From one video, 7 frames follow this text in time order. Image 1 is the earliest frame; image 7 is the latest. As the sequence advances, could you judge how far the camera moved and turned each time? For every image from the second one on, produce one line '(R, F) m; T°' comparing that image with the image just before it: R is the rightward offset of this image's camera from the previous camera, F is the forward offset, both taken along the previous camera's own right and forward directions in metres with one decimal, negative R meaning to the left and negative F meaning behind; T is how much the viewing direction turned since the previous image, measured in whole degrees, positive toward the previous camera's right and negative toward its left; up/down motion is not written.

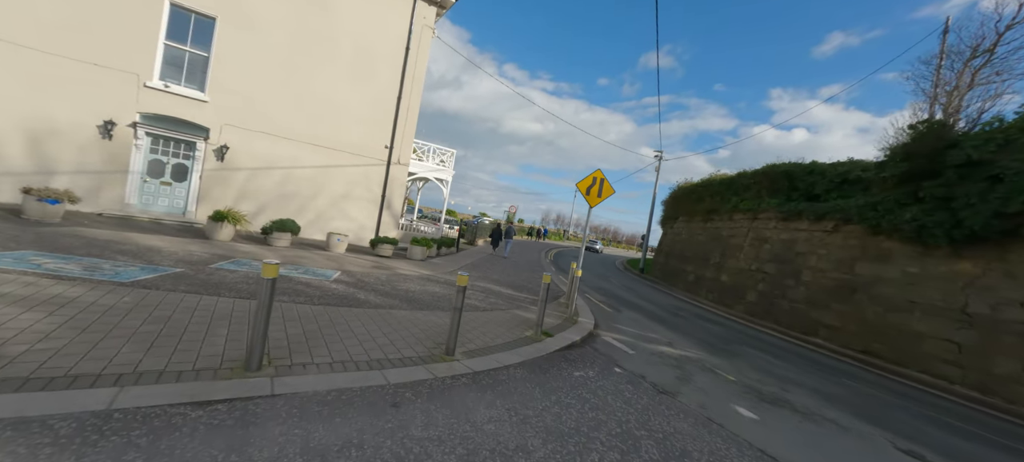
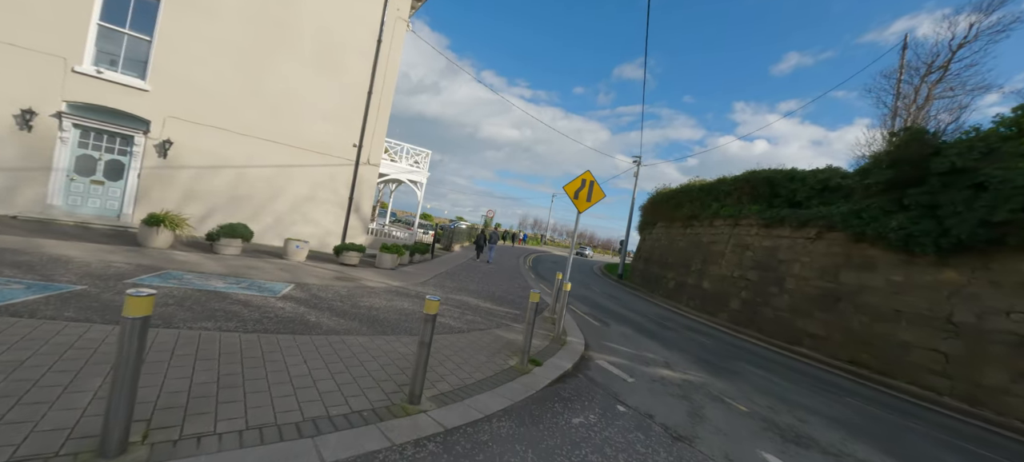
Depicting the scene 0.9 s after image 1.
(-0.1, +0.8) m; +4°
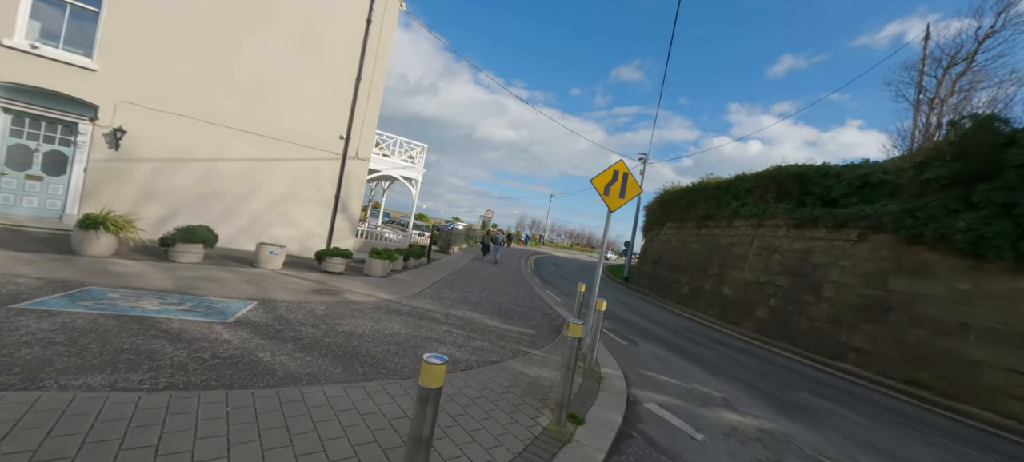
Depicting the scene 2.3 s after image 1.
(-0.3, +1.4) m; +1°
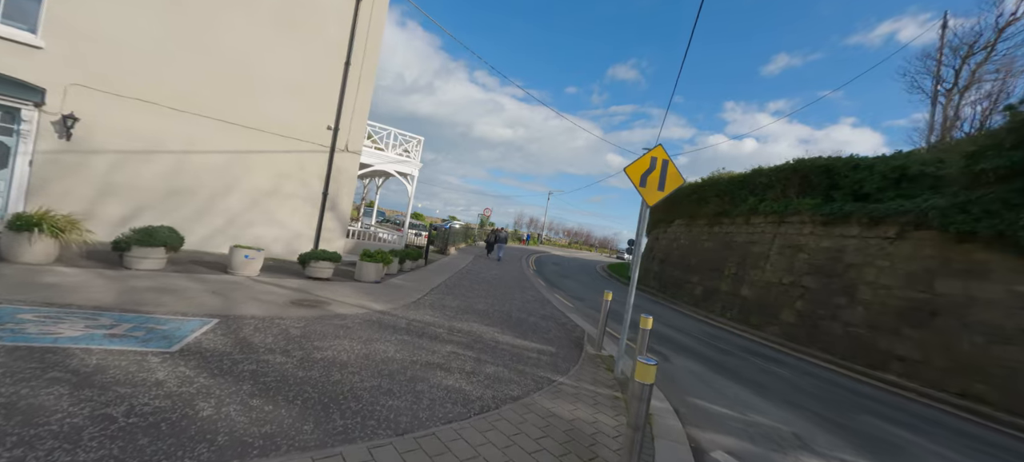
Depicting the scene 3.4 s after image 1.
(-0.3, +1.0) m; +1°
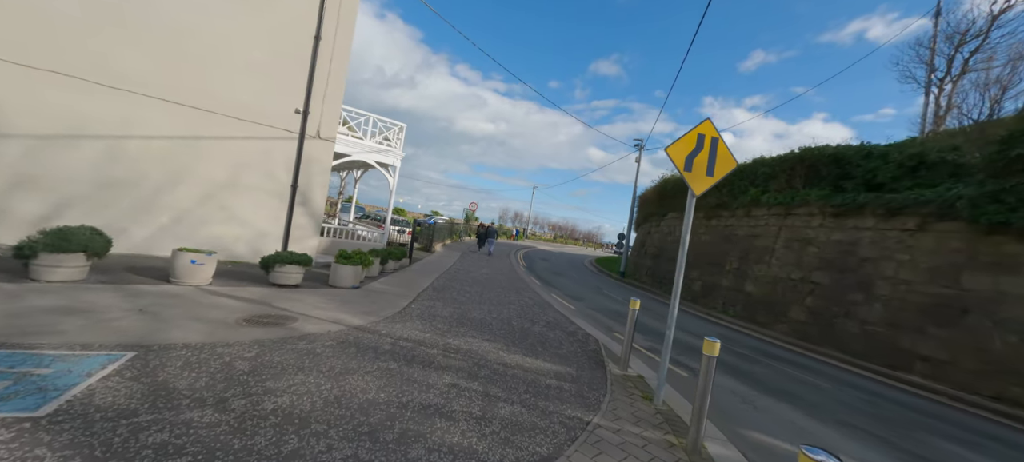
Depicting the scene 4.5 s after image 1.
(-0.3, +1.1) m; +3°
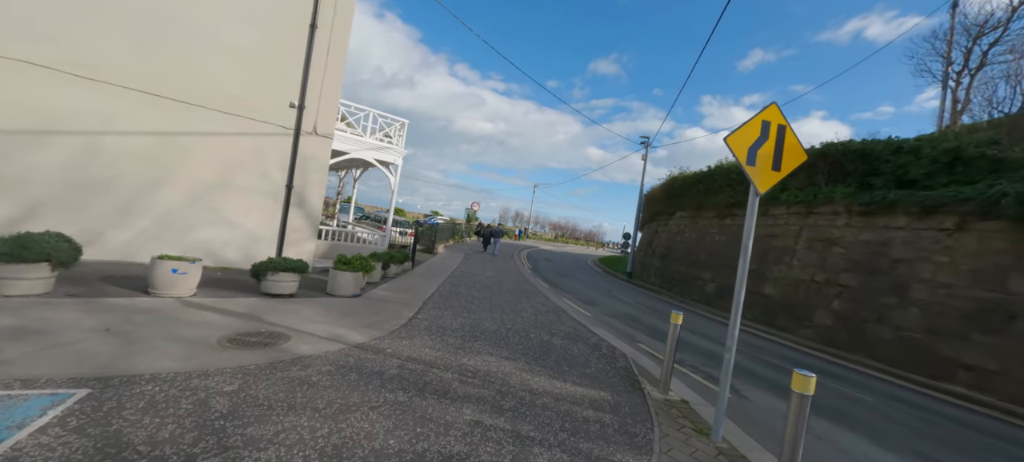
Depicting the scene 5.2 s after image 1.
(-0.3, +0.6) m; 0°
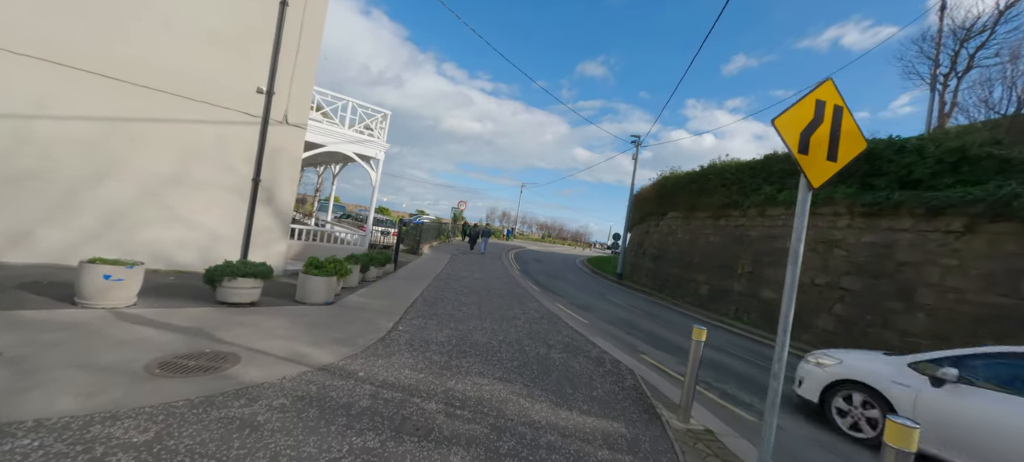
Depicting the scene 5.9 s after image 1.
(-0.1, +0.7) m; +2°
